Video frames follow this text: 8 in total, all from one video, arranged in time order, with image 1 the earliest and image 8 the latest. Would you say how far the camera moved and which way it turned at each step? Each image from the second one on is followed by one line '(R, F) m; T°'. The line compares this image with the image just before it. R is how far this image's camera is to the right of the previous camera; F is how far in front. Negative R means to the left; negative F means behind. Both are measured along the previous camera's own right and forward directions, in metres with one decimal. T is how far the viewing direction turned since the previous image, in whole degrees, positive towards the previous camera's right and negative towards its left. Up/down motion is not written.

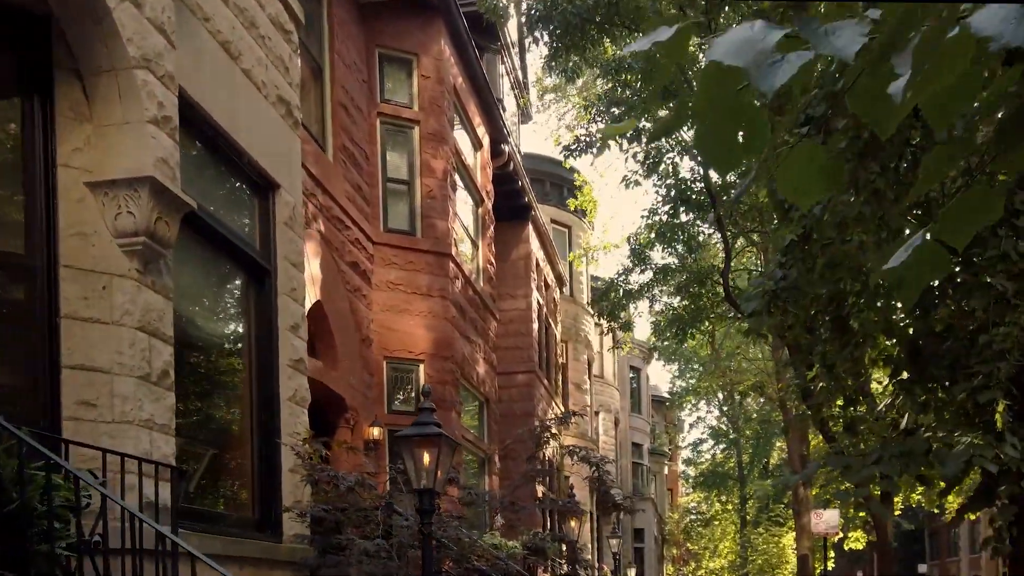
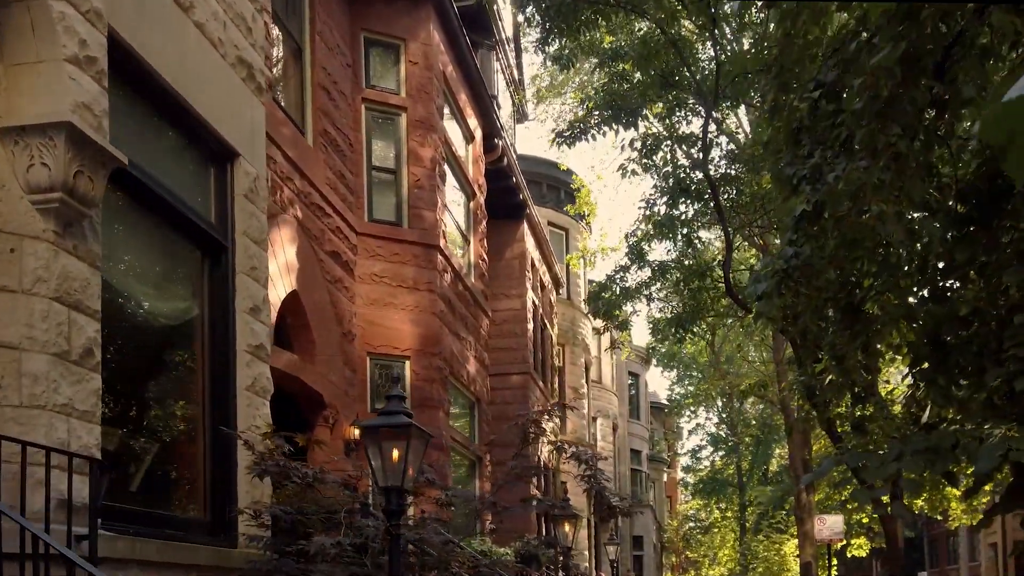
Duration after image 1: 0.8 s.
(+0.1, +0.7) m; 0°
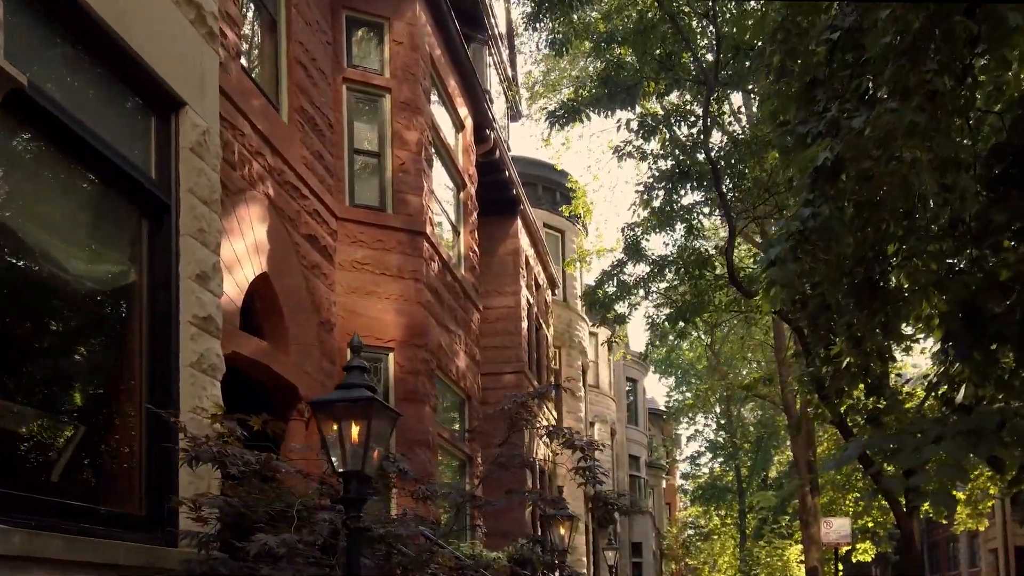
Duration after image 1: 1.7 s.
(+0.1, +0.8) m; 0°
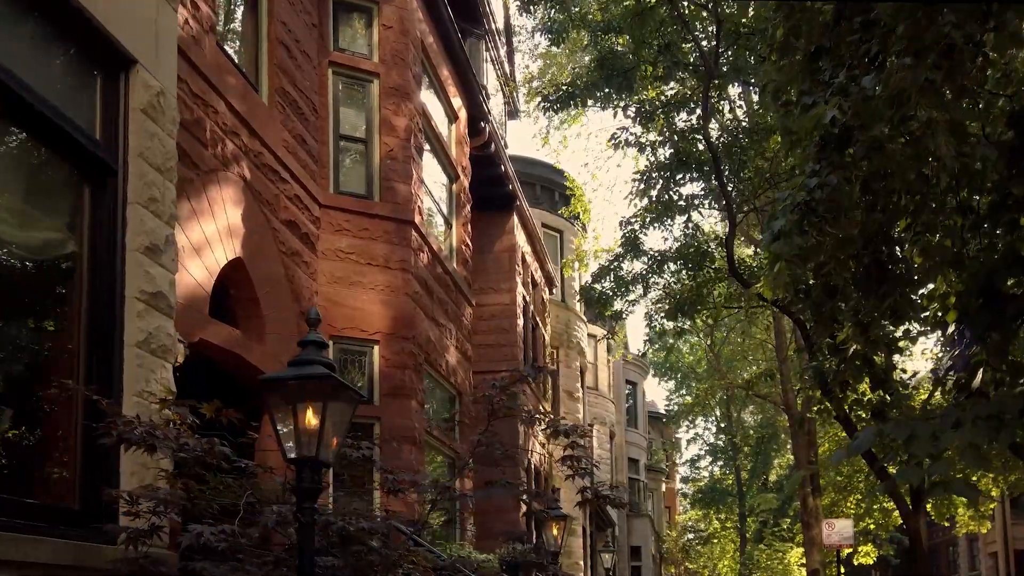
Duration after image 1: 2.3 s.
(+0.1, +0.5) m; 0°
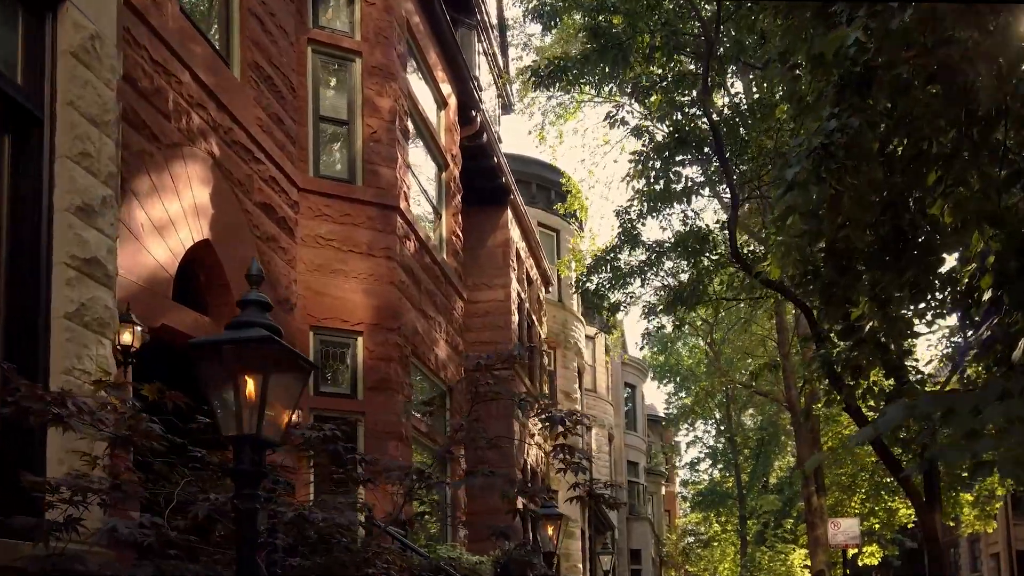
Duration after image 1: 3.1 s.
(+0.1, +0.7) m; 0°
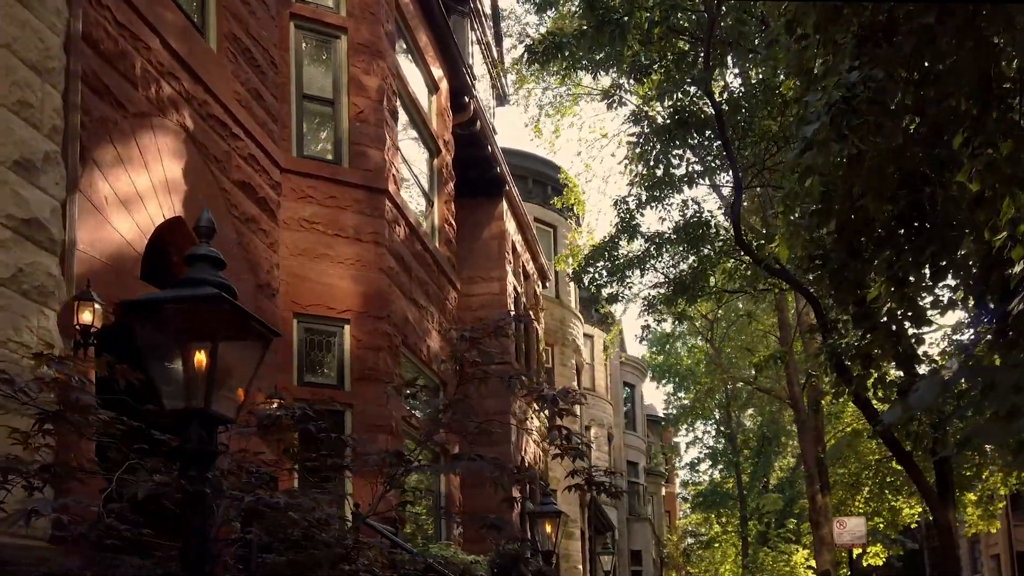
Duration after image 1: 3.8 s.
(0.0, +0.5) m; 0°
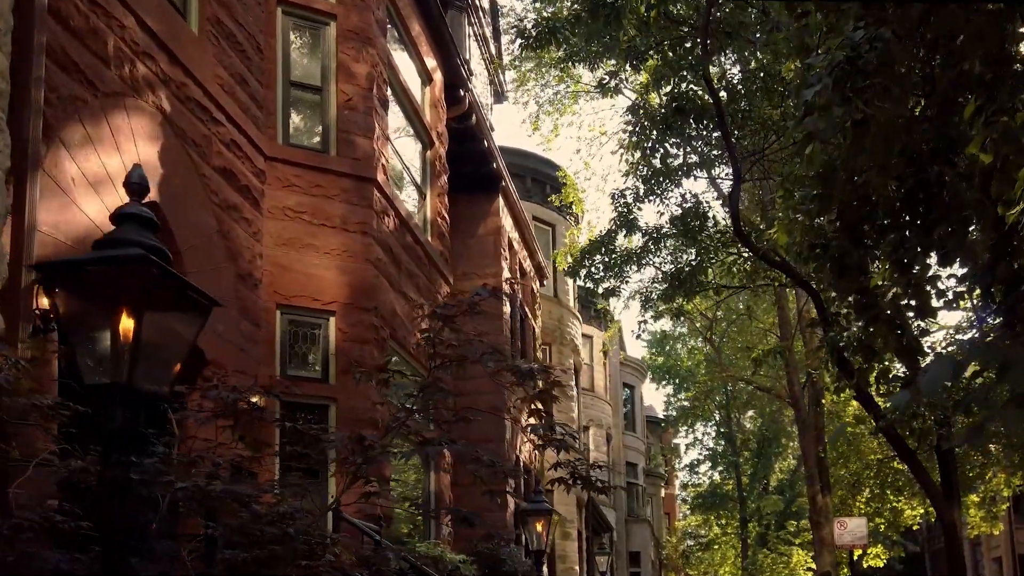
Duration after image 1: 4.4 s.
(+0.1, +0.3) m; 0°
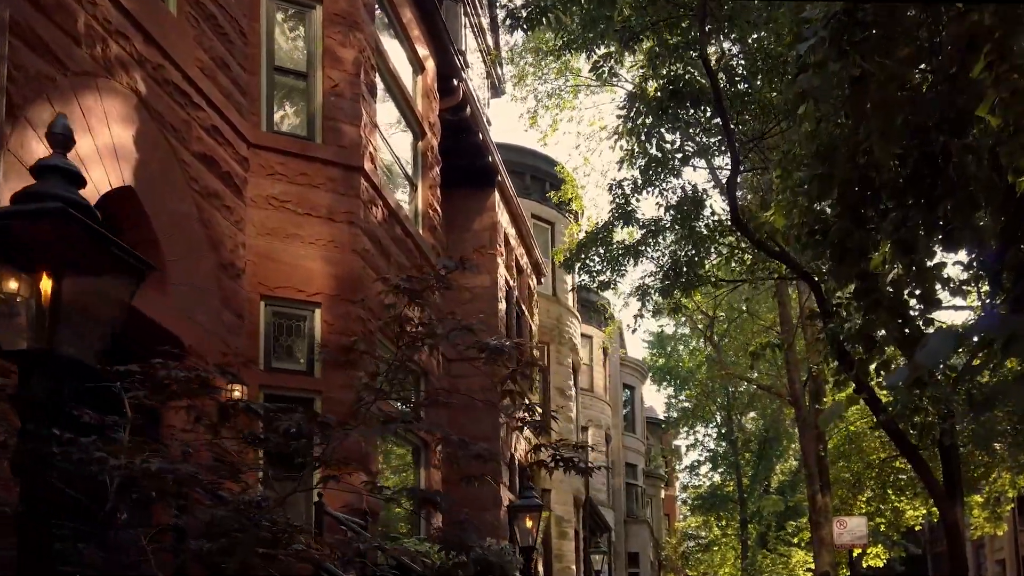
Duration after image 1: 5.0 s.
(+0.1, +0.3) m; 0°
